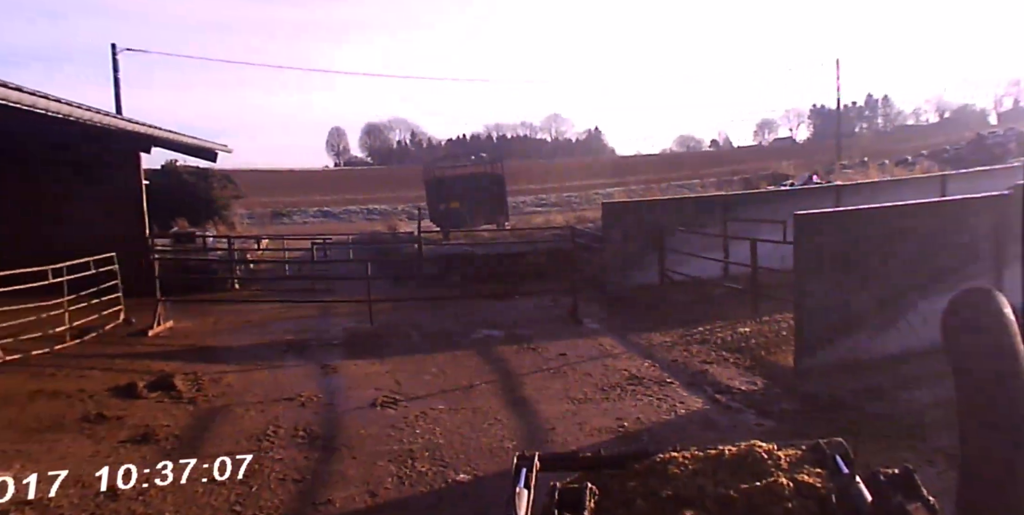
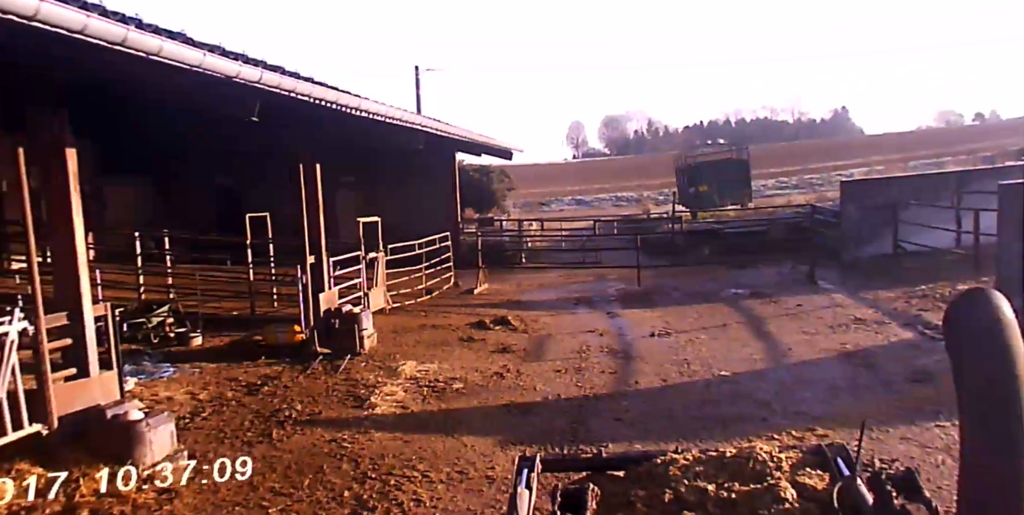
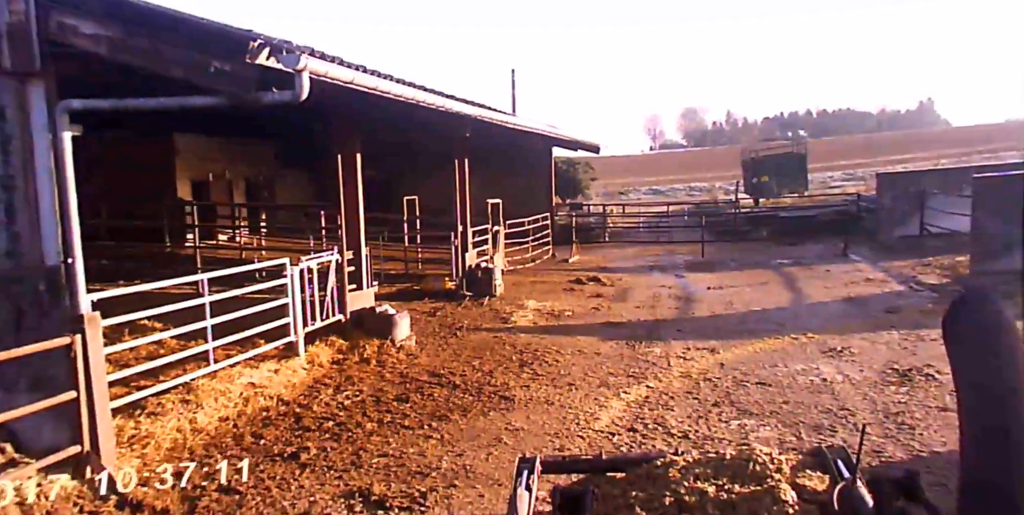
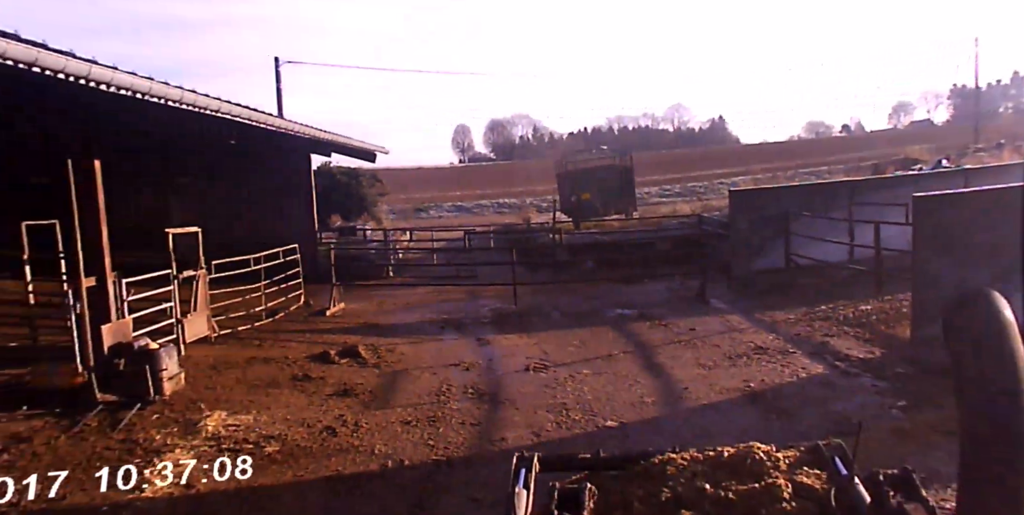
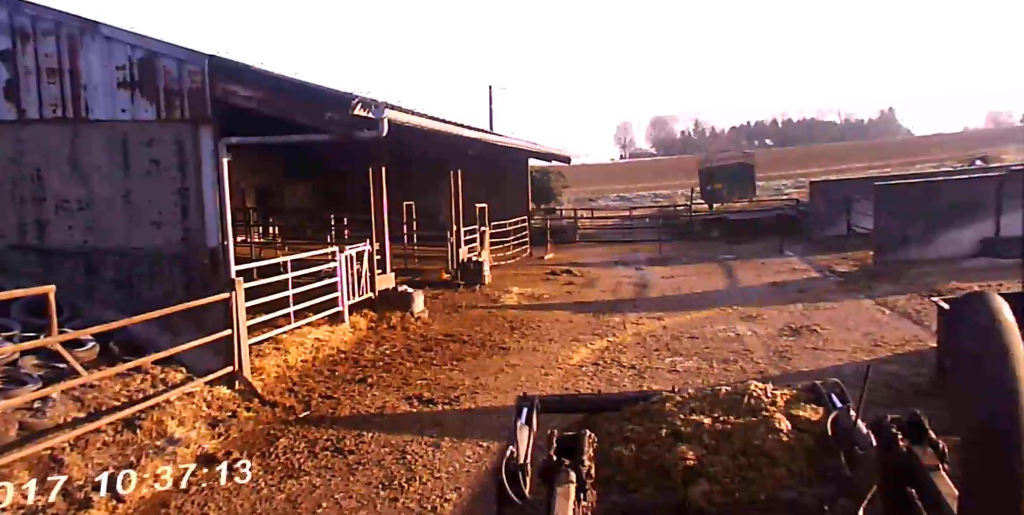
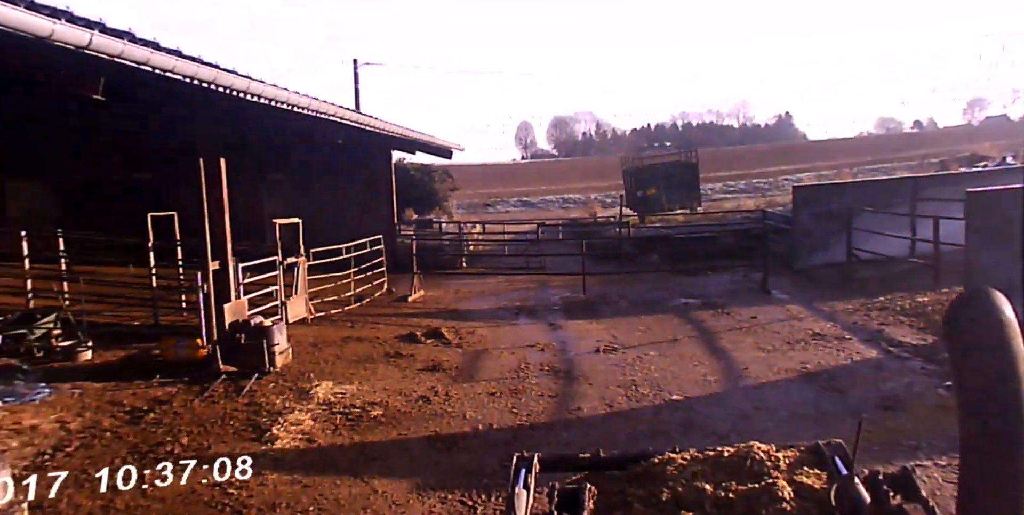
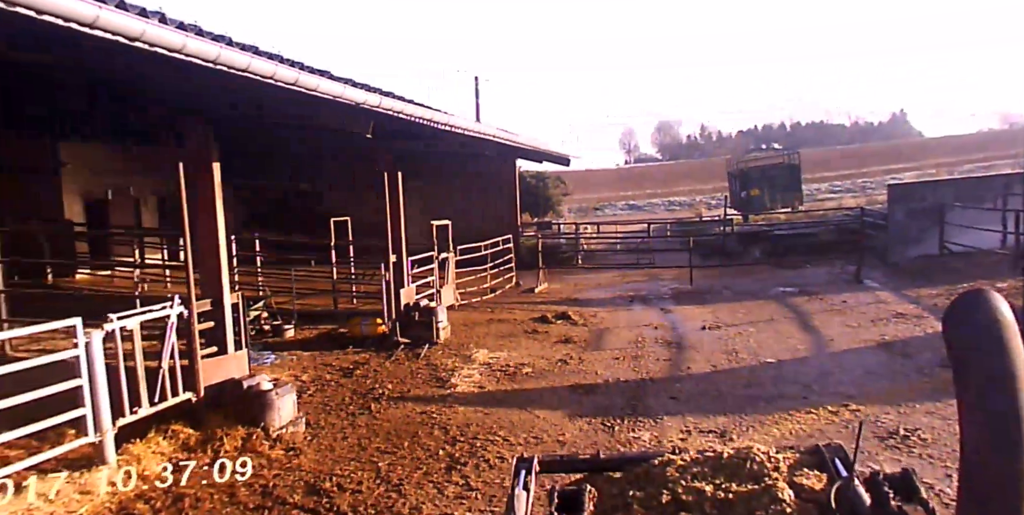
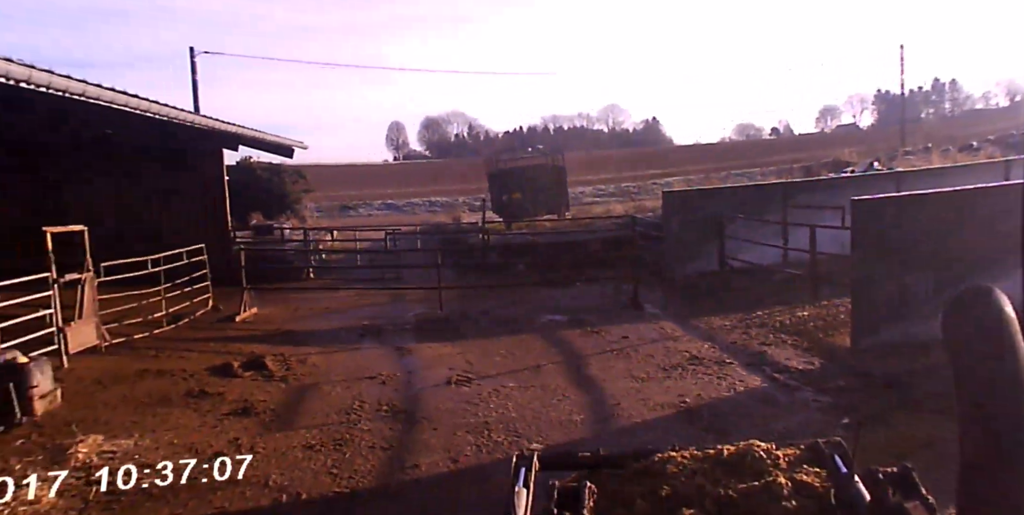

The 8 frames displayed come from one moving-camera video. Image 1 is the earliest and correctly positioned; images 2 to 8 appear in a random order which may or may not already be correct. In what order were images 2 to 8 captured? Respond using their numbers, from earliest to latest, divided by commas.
8, 4, 6, 2, 7, 3, 5
